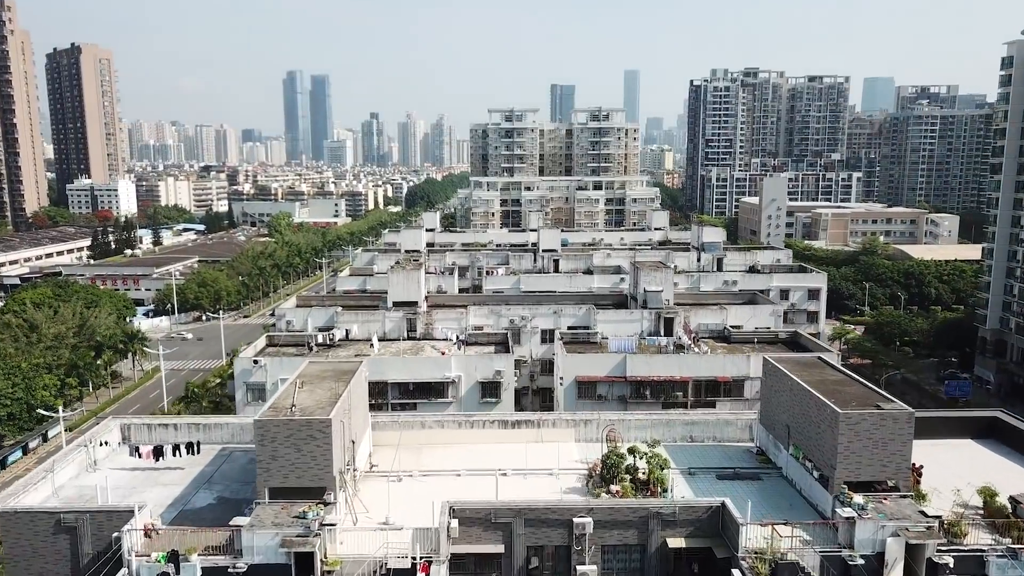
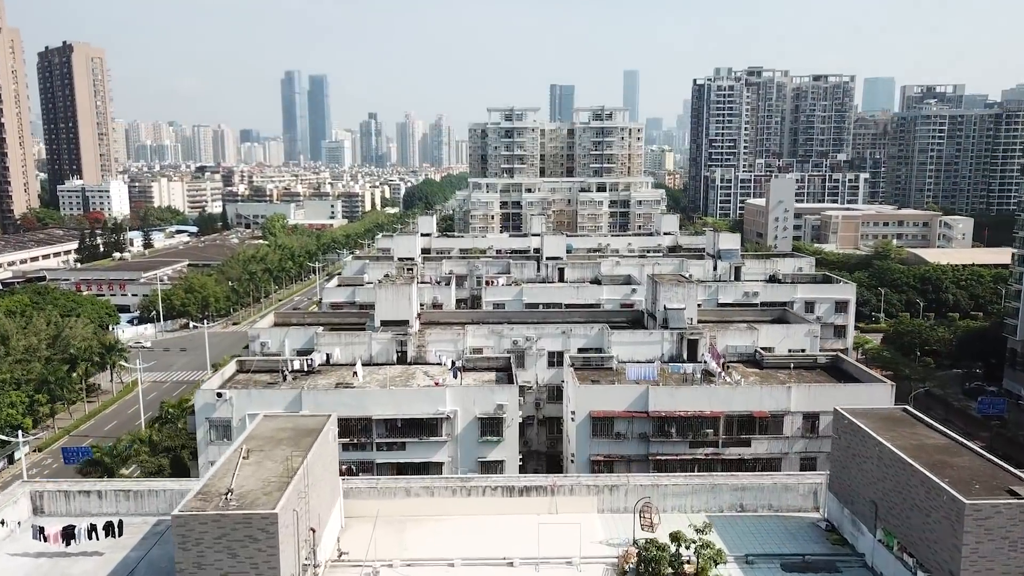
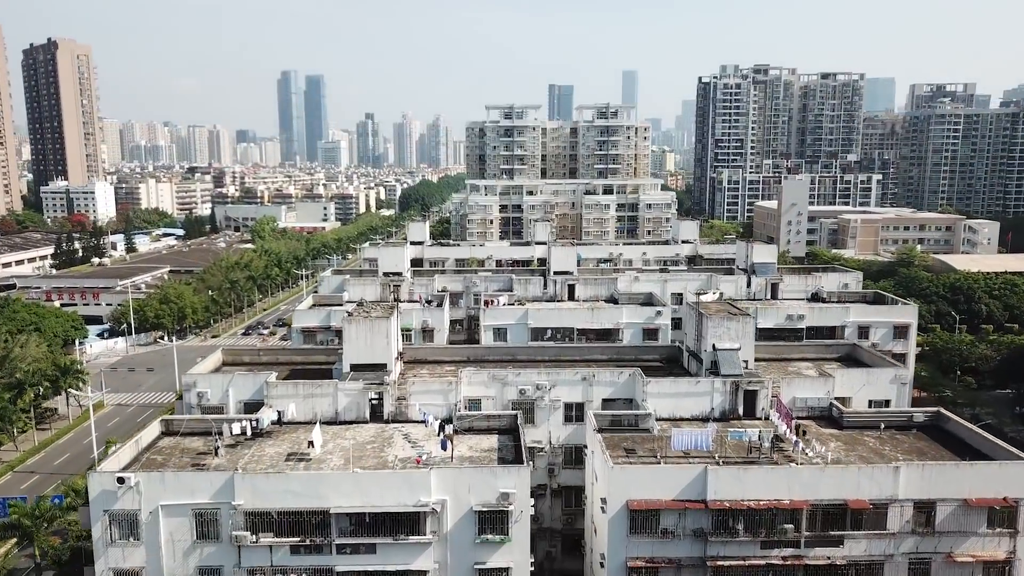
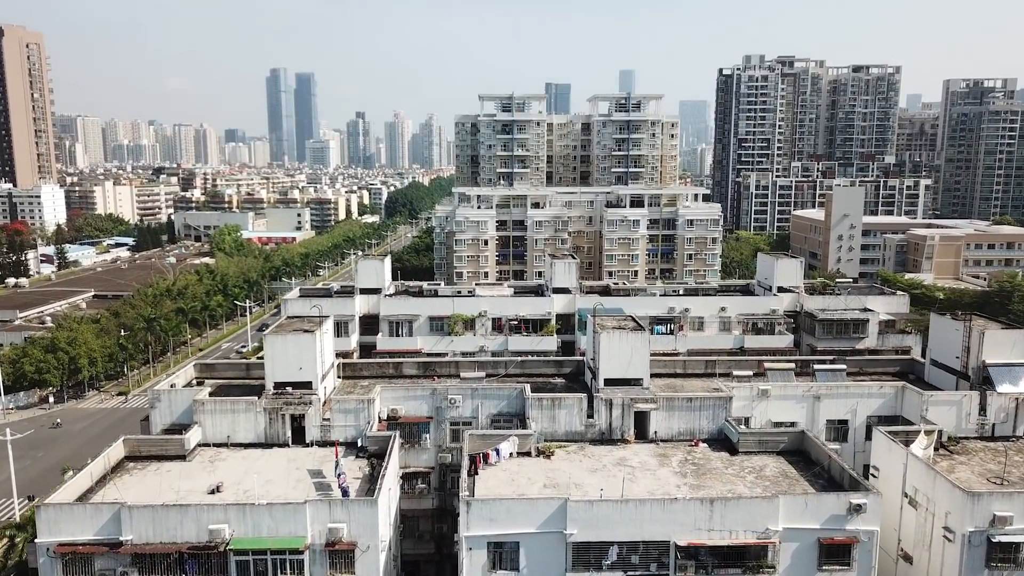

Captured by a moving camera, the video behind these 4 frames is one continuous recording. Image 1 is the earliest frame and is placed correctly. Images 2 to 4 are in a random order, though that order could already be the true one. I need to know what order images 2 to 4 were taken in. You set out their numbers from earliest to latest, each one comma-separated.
2, 3, 4
